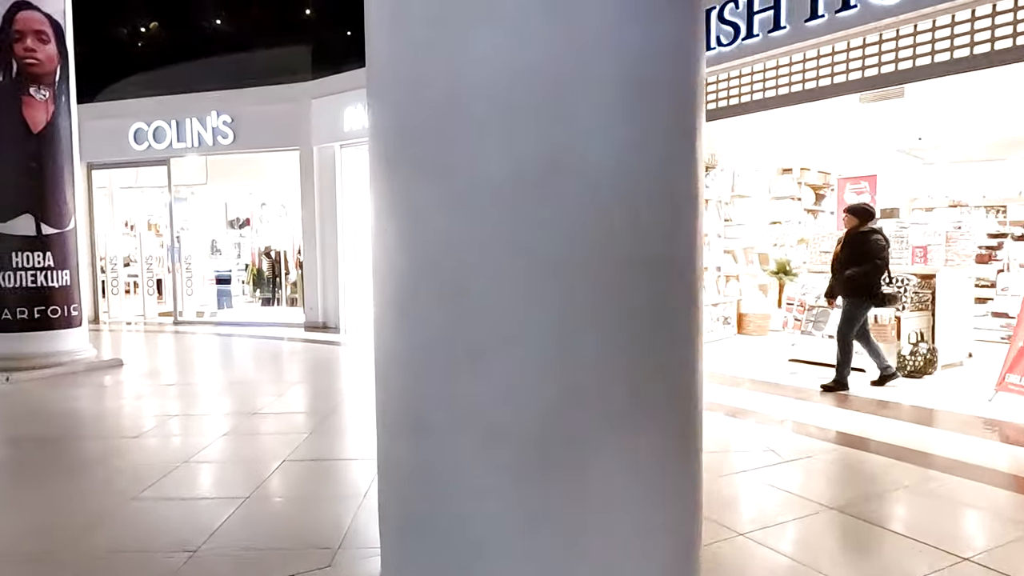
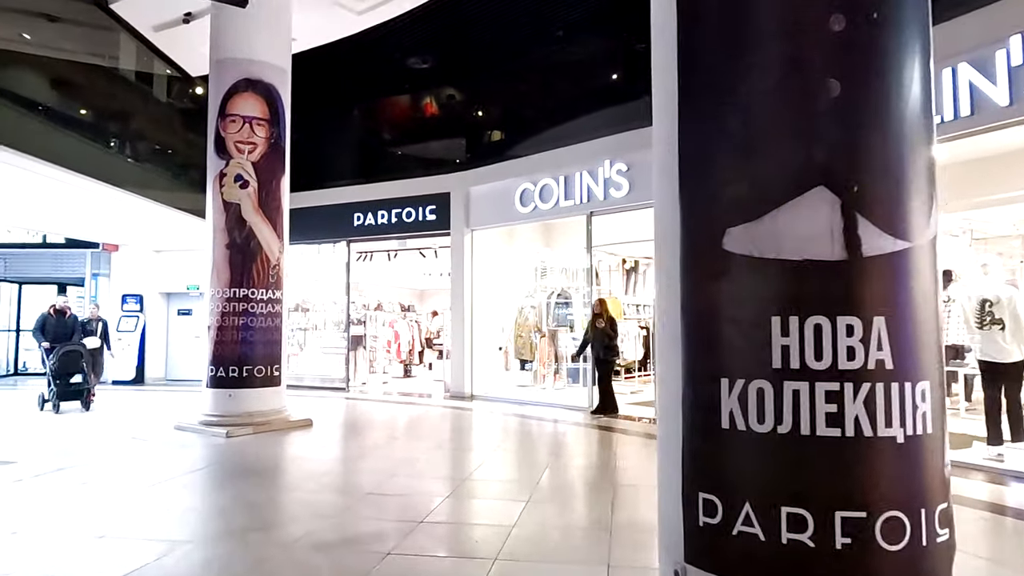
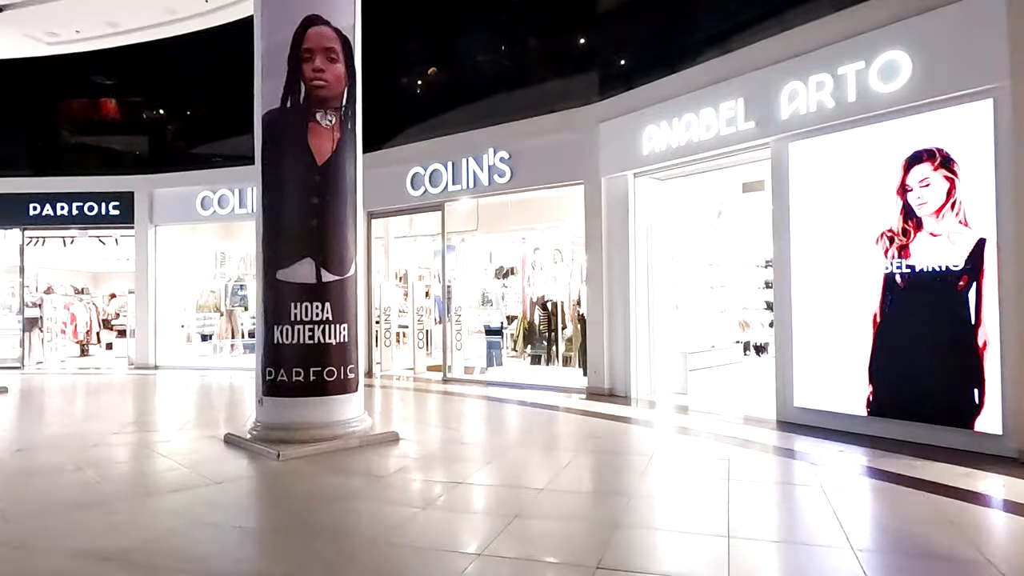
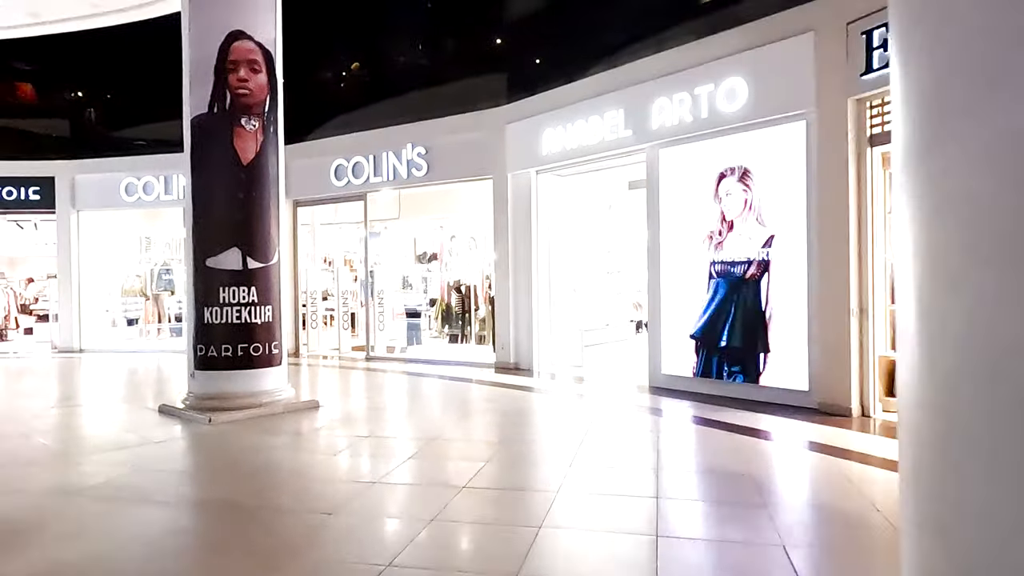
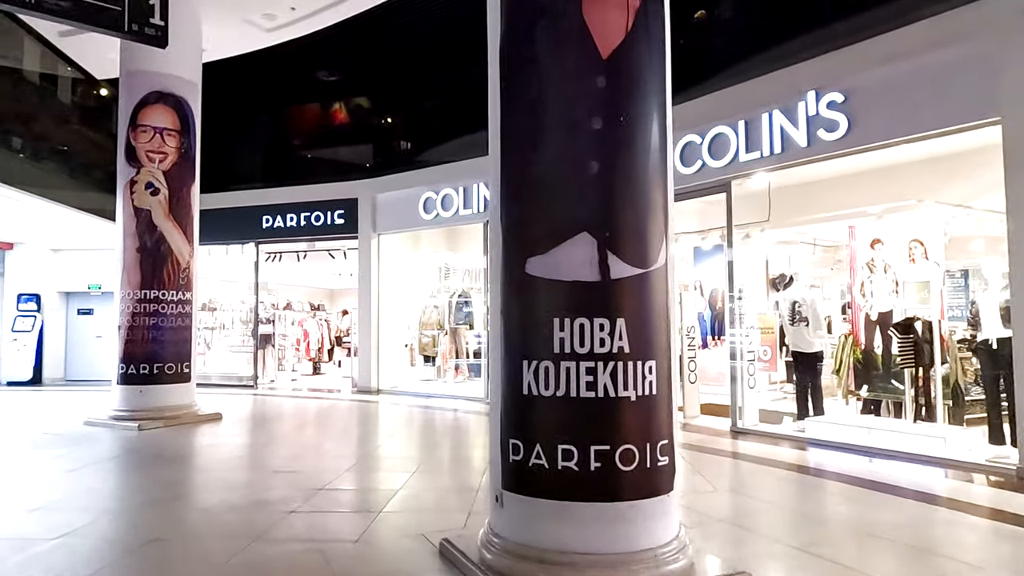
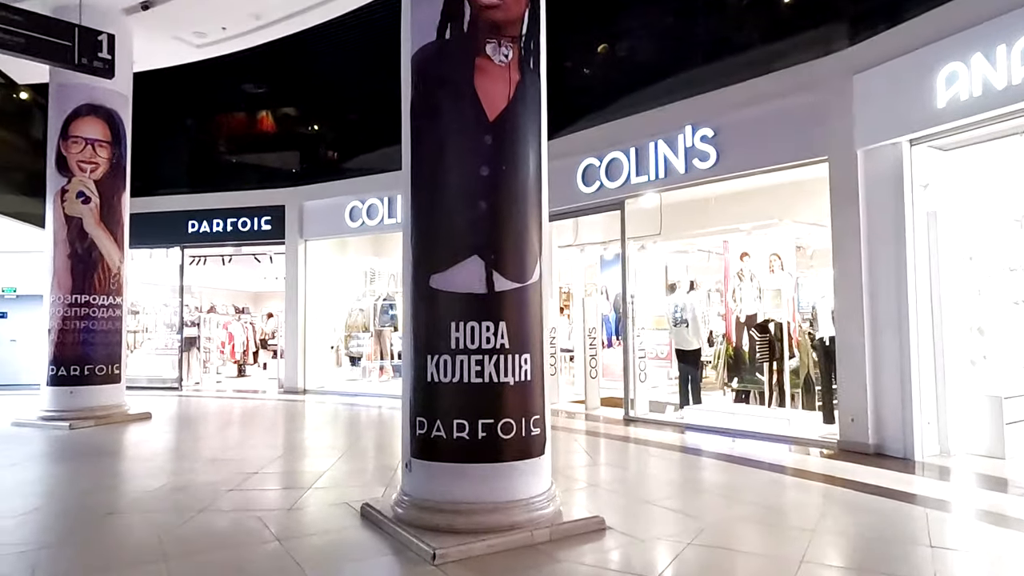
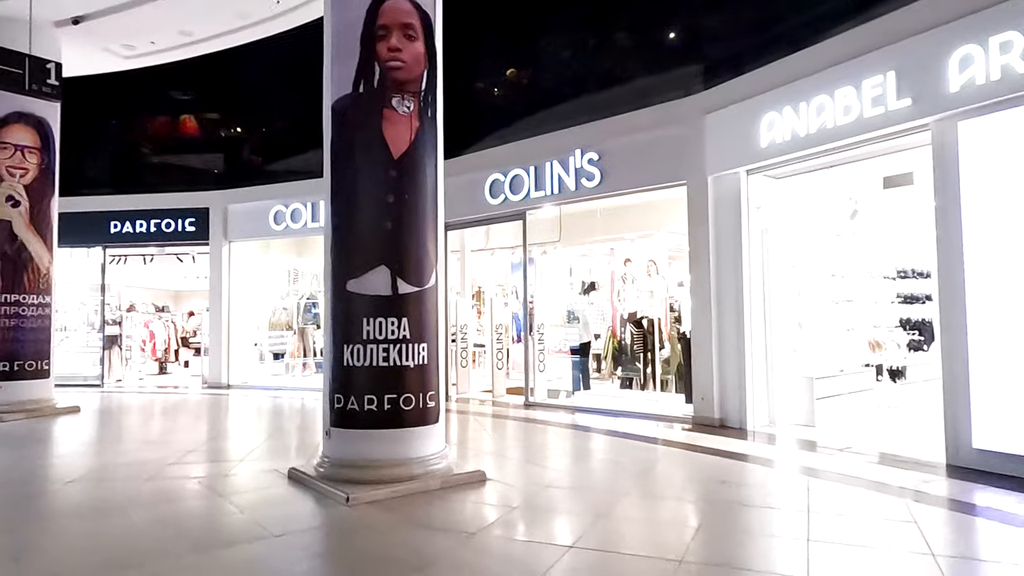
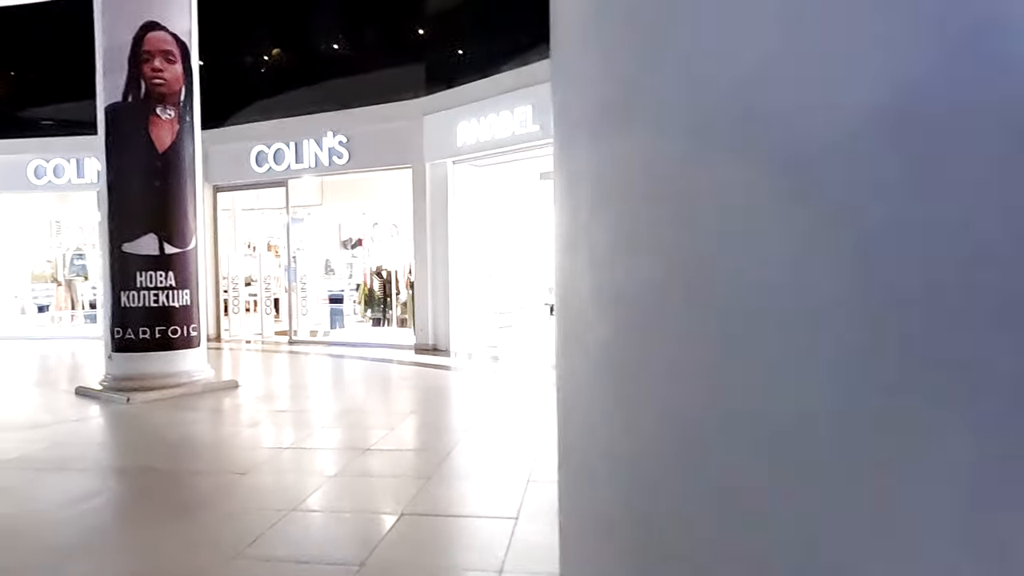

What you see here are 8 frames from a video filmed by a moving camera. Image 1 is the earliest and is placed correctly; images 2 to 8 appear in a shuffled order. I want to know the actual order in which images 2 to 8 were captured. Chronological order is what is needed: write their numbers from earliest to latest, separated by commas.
8, 4, 3, 7, 6, 5, 2
